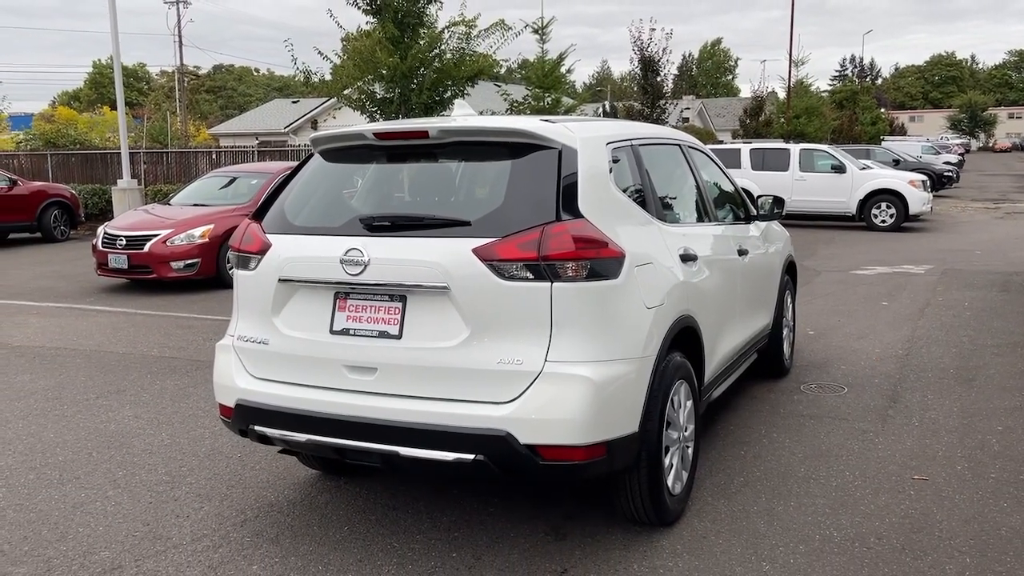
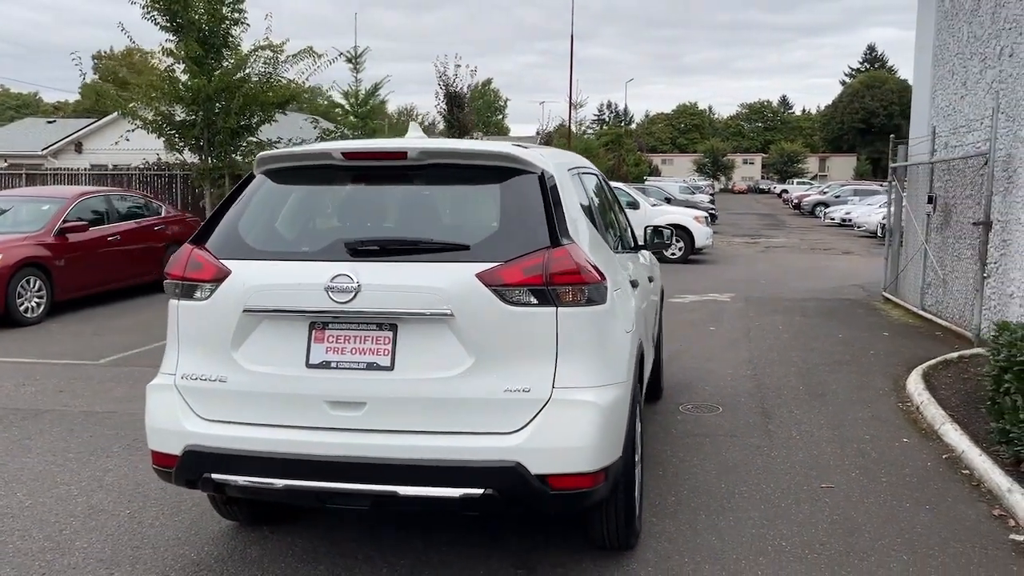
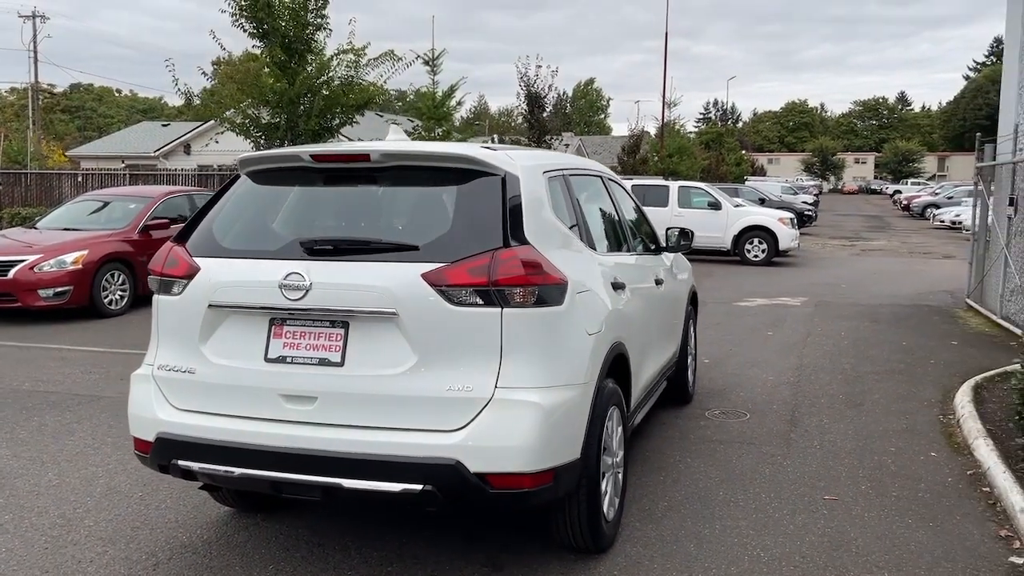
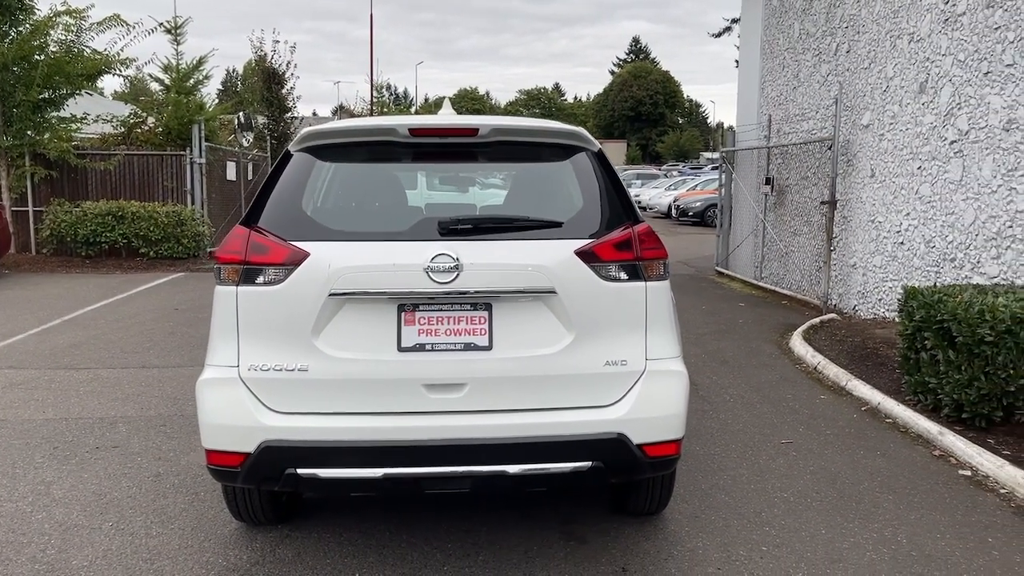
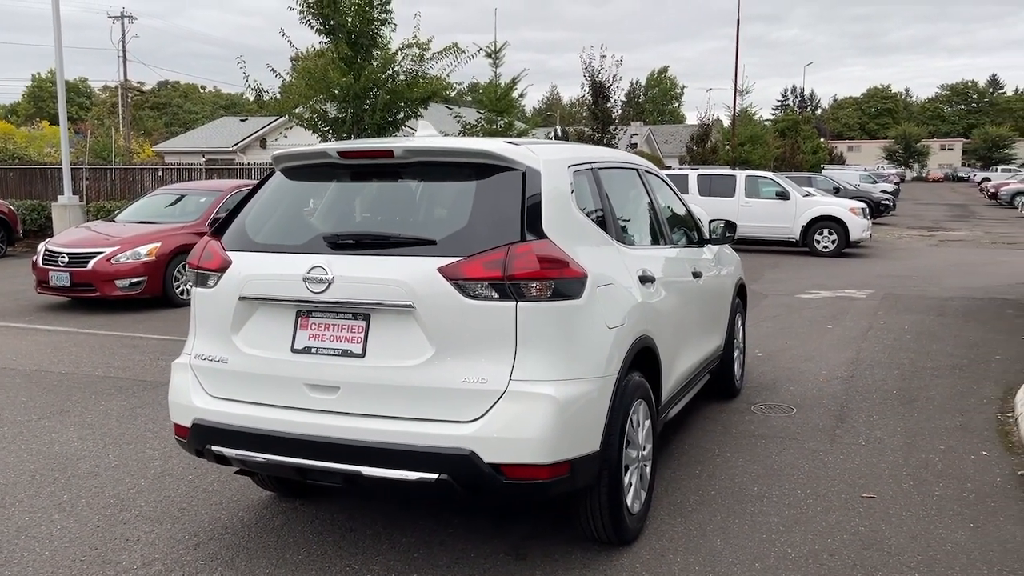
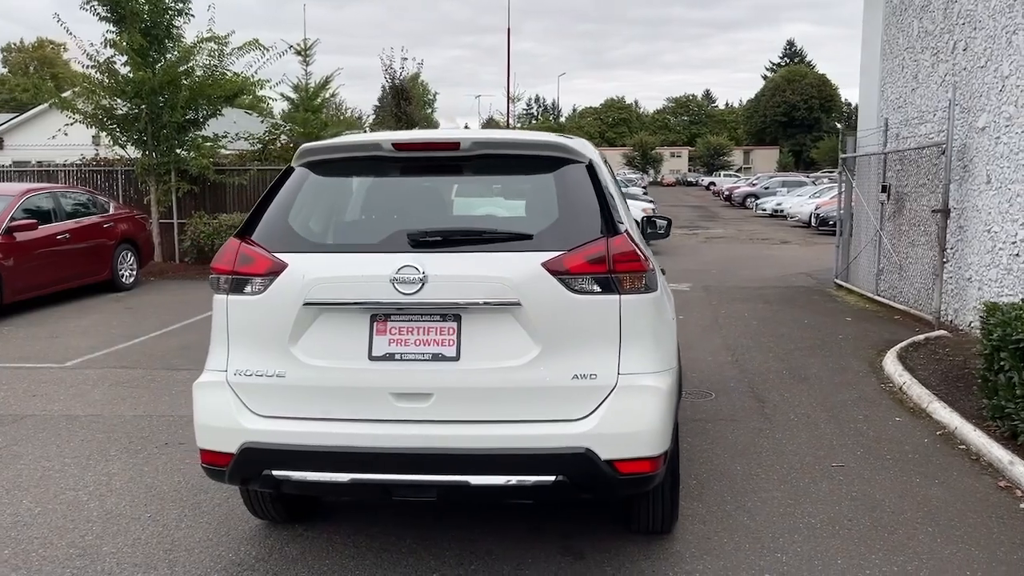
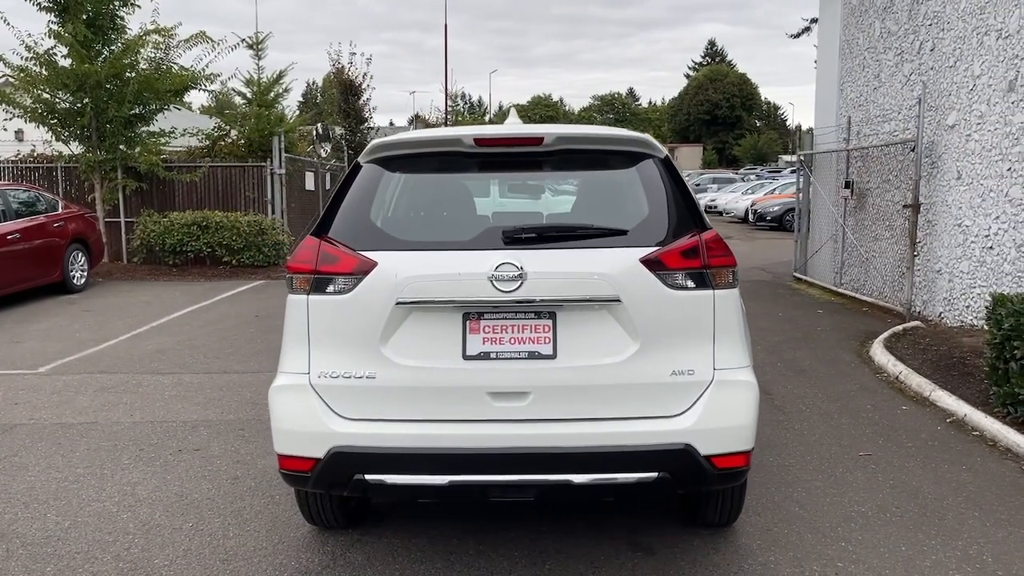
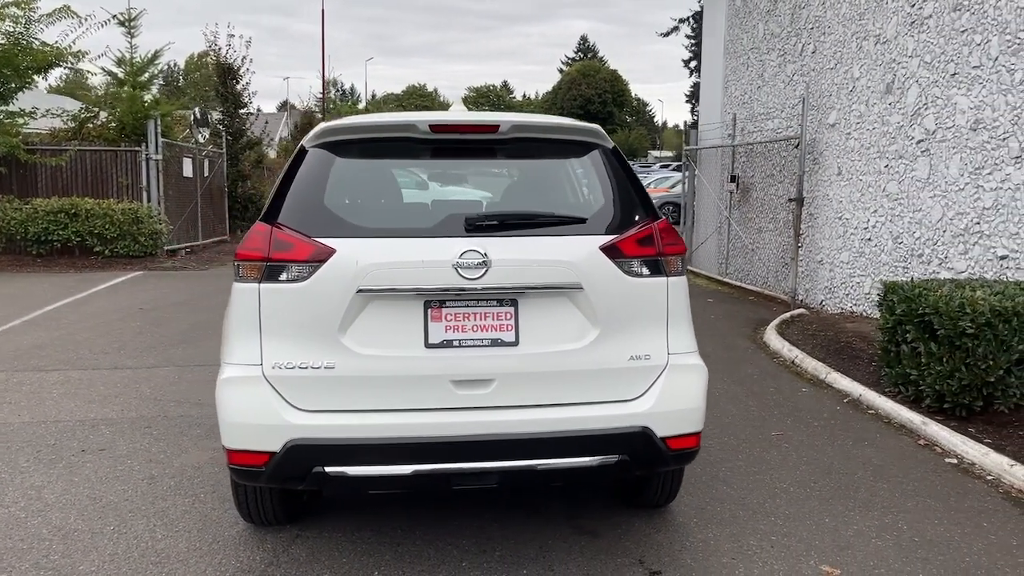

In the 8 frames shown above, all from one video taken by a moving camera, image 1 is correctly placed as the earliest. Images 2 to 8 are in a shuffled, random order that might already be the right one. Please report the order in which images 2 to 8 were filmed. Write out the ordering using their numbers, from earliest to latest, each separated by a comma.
5, 3, 2, 6, 7, 4, 8
